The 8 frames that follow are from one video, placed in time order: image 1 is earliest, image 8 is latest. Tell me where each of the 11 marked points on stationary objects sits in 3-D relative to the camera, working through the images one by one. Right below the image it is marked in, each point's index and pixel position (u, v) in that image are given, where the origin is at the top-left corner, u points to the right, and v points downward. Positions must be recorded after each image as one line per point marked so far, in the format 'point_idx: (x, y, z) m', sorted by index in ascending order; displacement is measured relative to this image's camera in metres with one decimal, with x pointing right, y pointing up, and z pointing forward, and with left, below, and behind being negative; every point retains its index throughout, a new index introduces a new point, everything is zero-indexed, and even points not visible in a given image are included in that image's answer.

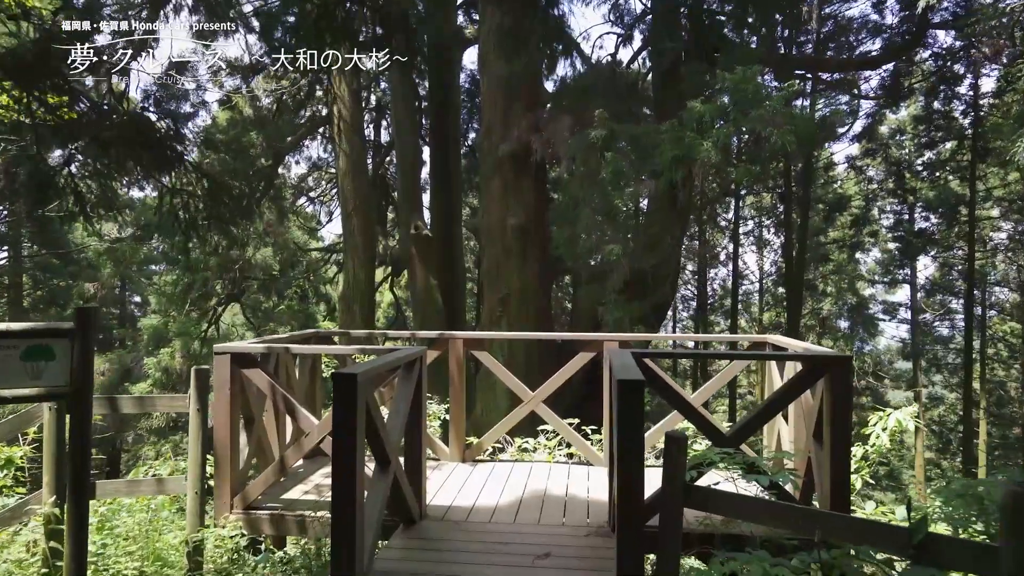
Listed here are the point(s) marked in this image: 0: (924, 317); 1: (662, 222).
0: (+8.1, -0.6, +12.8) m
1: (+1.6, +0.7, +6.6) m
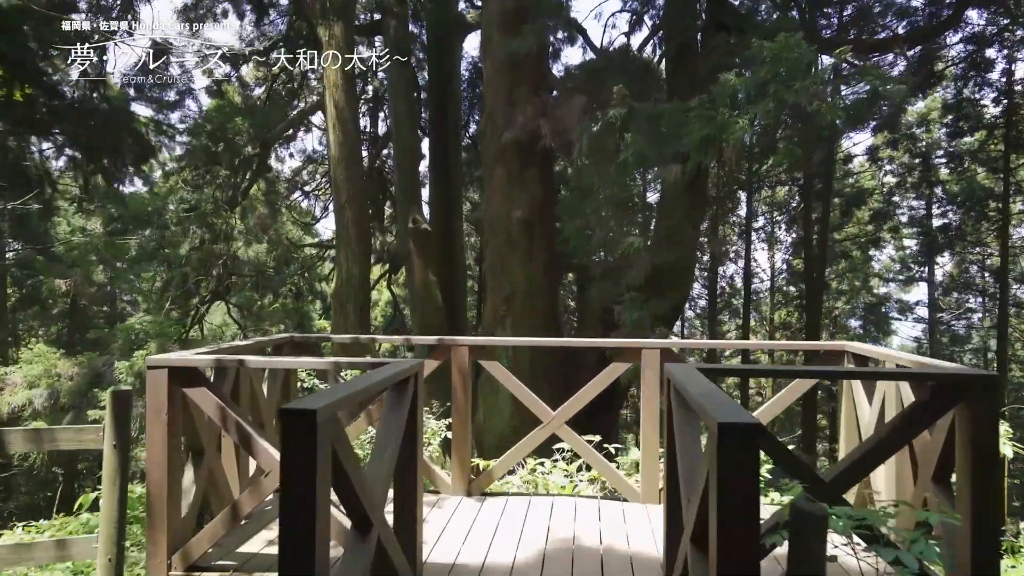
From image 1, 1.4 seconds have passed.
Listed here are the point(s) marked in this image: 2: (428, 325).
0: (+8.2, -0.5, +12.3) m
1: (+1.7, +0.8, +6.1) m
2: (-1.2, -0.5, +8.7) m
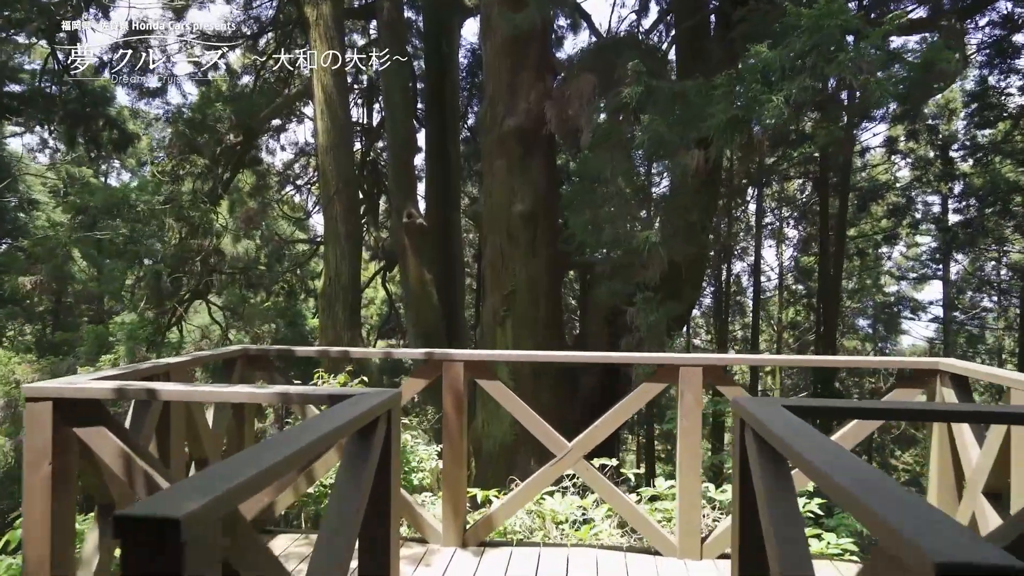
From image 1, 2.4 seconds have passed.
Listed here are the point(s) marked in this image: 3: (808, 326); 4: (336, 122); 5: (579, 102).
0: (+8.2, -0.5, +11.8) m
1: (+1.7, +0.8, +5.6) m
2: (-1.1, -0.4, +8.3) m
3: (+5.9, -0.8, +12.8) m
4: (-1.9, +1.8, +7.0) m
5: (+0.6, +1.6, +5.6) m
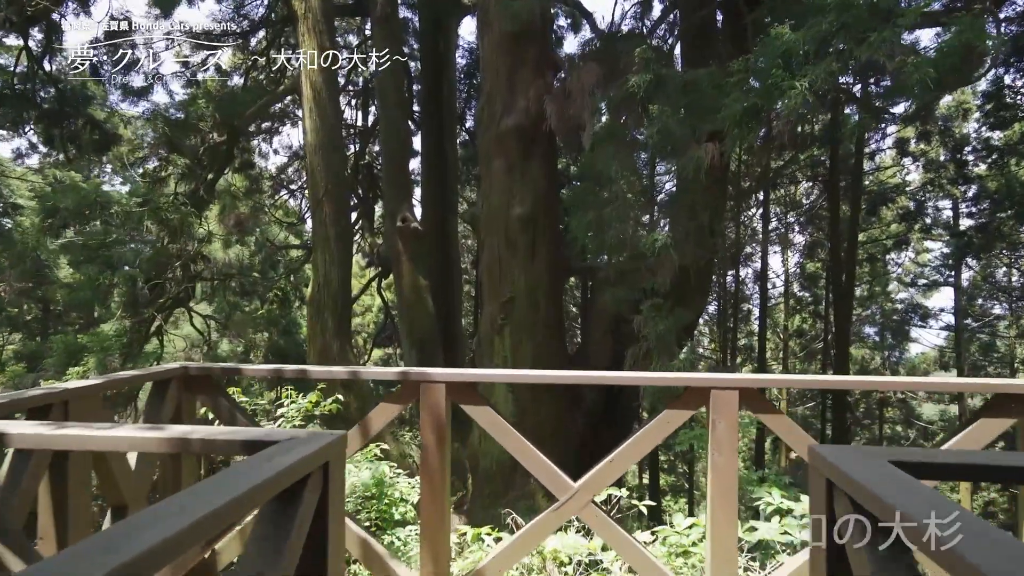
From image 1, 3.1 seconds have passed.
0: (+8.1, -0.6, +11.5) m
1: (+1.6, +0.7, +5.2) m
2: (-1.2, -0.5, +7.9) m
3: (+5.9, -0.9, +12.4) m
4: (-1.9, +1.8, +6.7) m
5: (+0.6, +1.6, +5.2) m
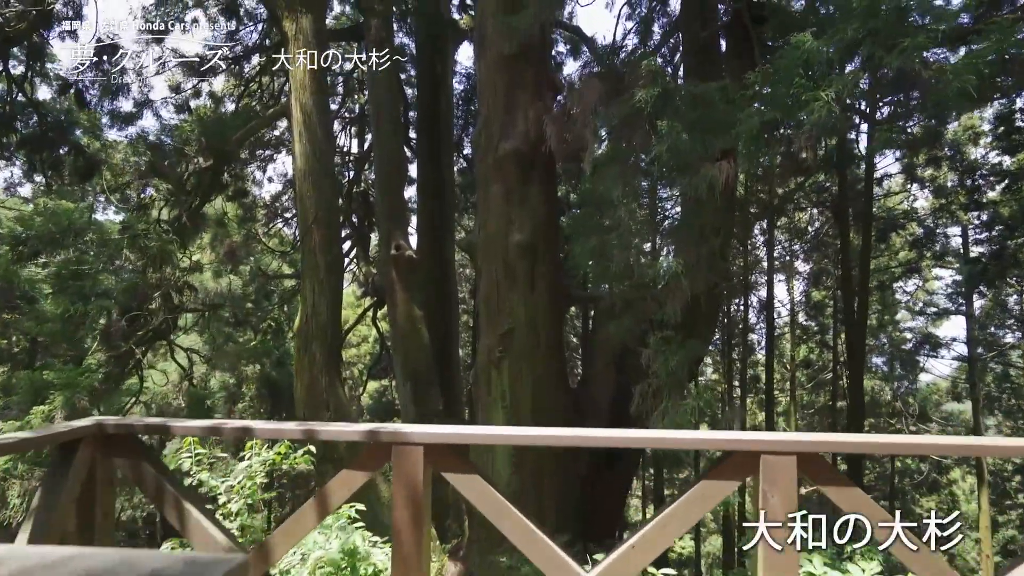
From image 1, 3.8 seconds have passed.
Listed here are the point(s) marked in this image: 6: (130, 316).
0: (+8.1, -1.1, +11.1) m
1: (+1.6, +0.5, +4.9) m
2: (-1.2, -0.9, +7.5) m
3: (+5.9, -1.5, +12.0) m
4: (-2.0, +1.4, +6.4) m
5: (+0.6, +1.3, +5.0) m
6: (-4.2, -0.3, +7.1) m
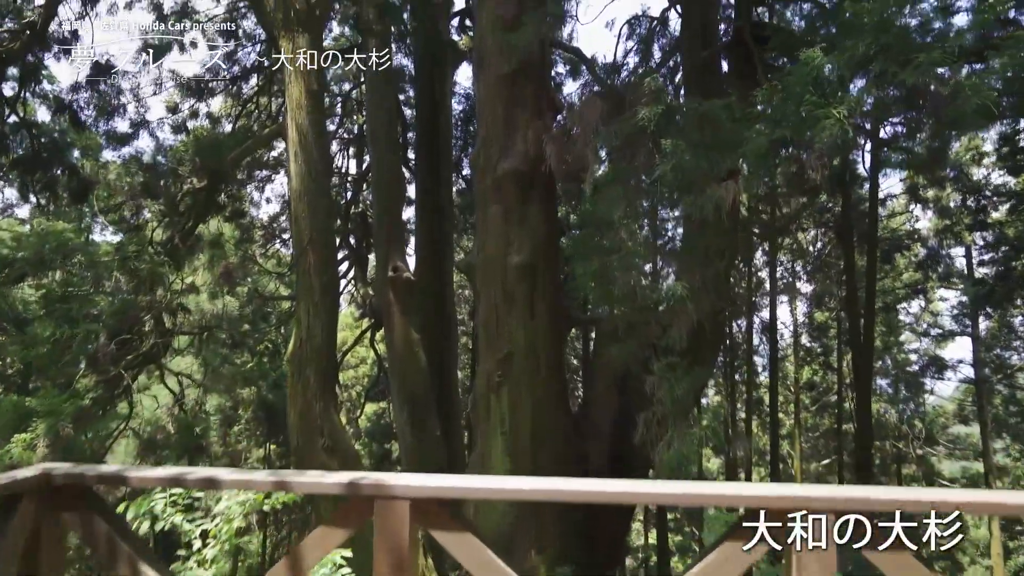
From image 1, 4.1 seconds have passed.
0: (+8.1, -1.5, +10.9) m
1: (+1.6, +0.3, +4.8) m
2: (-1.2, -1.2, +7.4) m
3: (+5.9, -1.8, +11.9) m
4: (-2.0, +1.2, +6.3) m
5: (+0.5, +1.2, +4.9) m
6: (-4.3, -0.6, +6.9) m
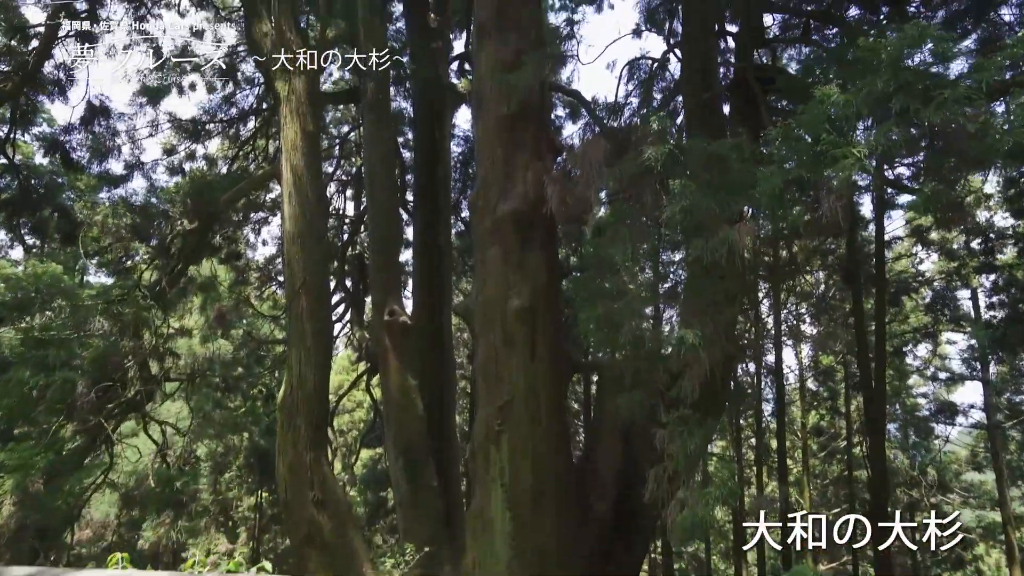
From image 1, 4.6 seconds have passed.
0: (+8.1, -2.2, +10.6) m
1: (+1.6, 0.0, +4.6) m
2: (-1.2, -1.6, +7.1) m
3: (+5.8, -2.6, +11.5) m
4: (-2.0, +0.8, +6.2) m
5: (+0.5, +0.8, +4.7) m
6: (-4.3, -1.0, +6.7) m
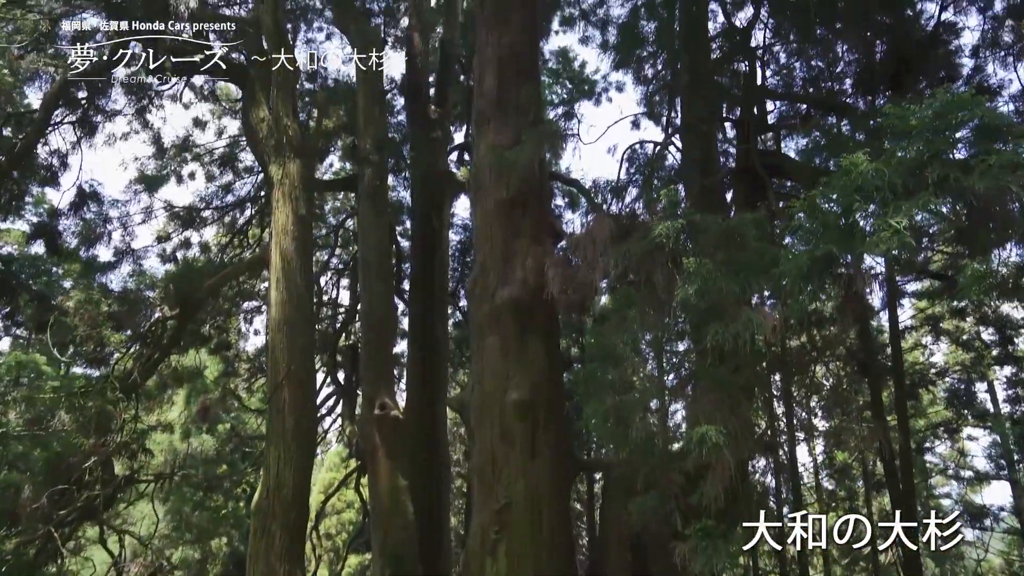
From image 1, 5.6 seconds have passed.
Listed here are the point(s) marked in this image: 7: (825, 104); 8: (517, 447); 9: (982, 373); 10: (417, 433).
0: (+8.1, -3.7, +9.9) m
1: (+1.6, -0.6, +4.2) m
2: (-1.2, -2.6, +6.4) m
3: (+5.8, -4.2, +10.7) m
4: (-2.0, 0.0, +5.9) m
5: (+0.5, +0.2, +4.5) m
6: (-4.3, -1.9, +6.1) m
7: (+3.0, +1.8, +6.2) m
8: (0.0, -1.2, +4.8) m
9: (+6.7, -1.2, +9.0) m
10: (-1.1, -1.6, +7.2) m
